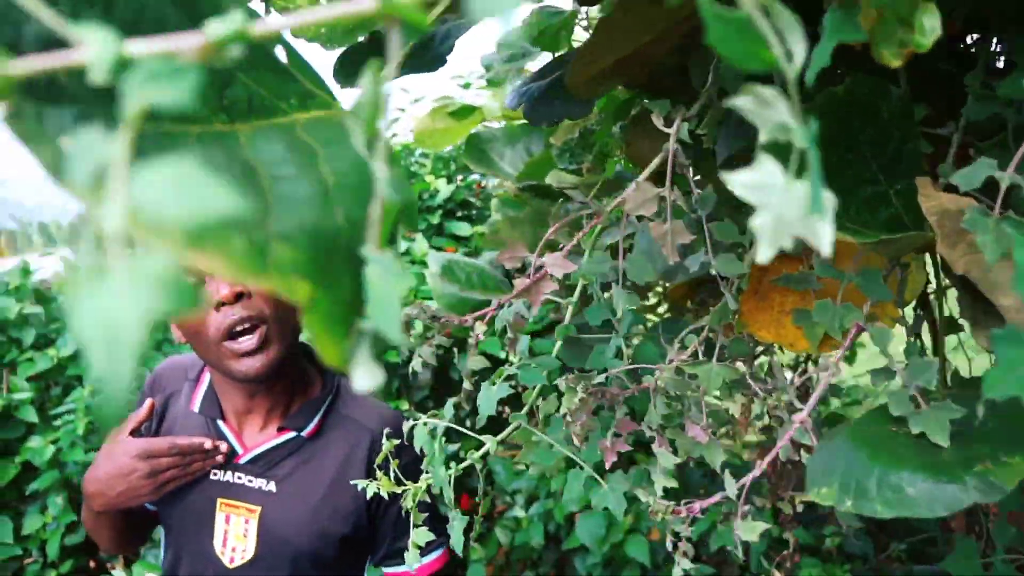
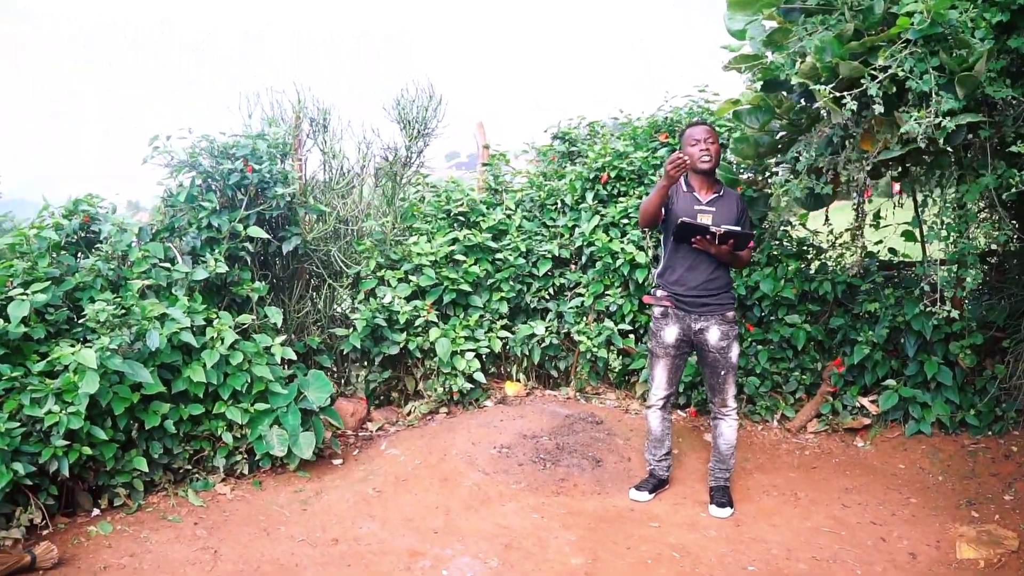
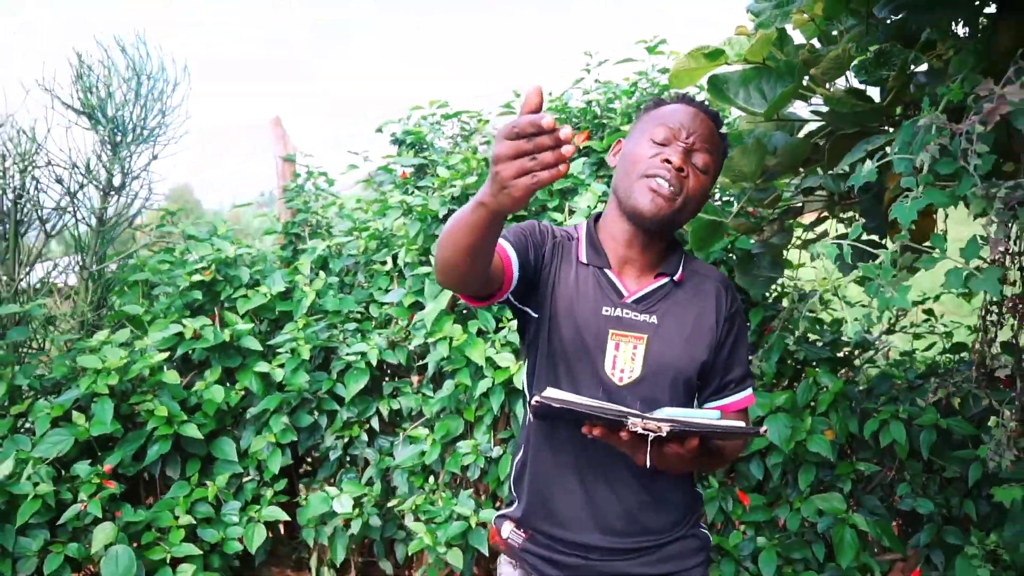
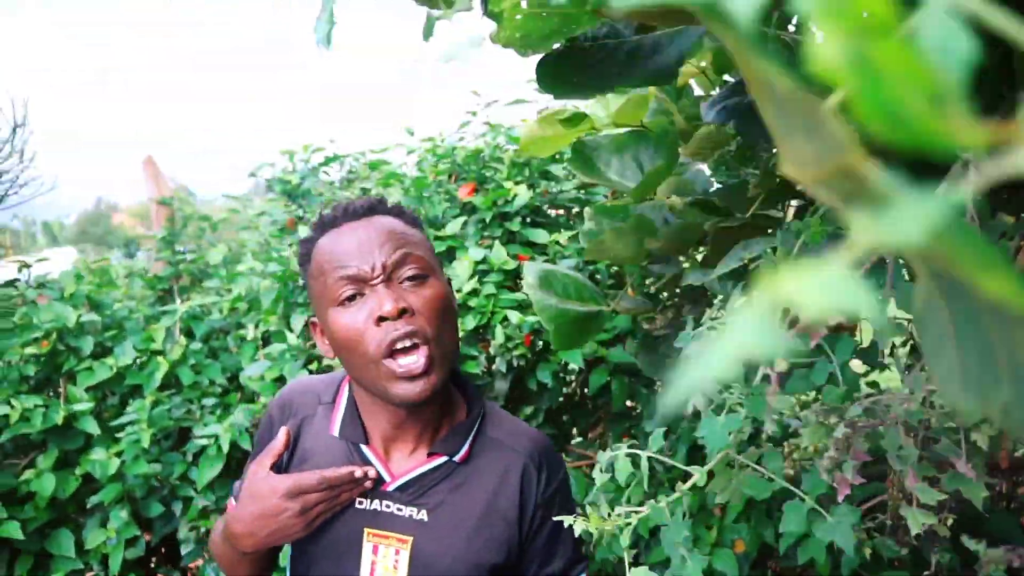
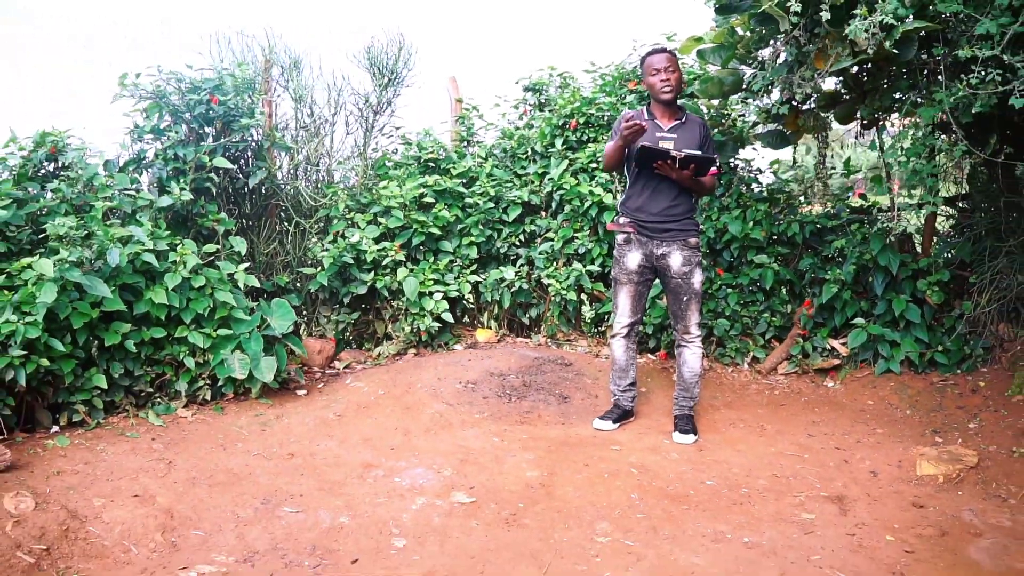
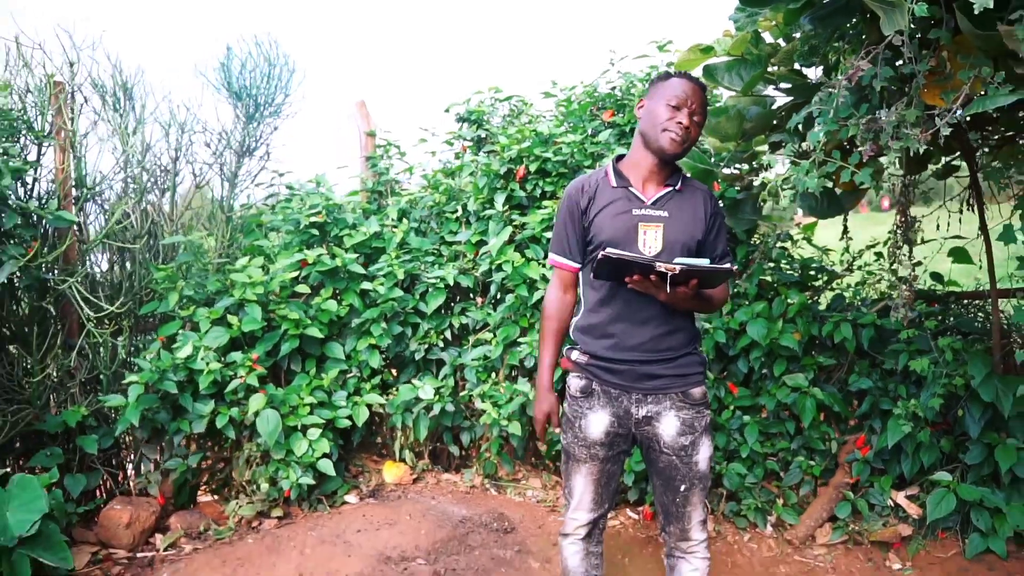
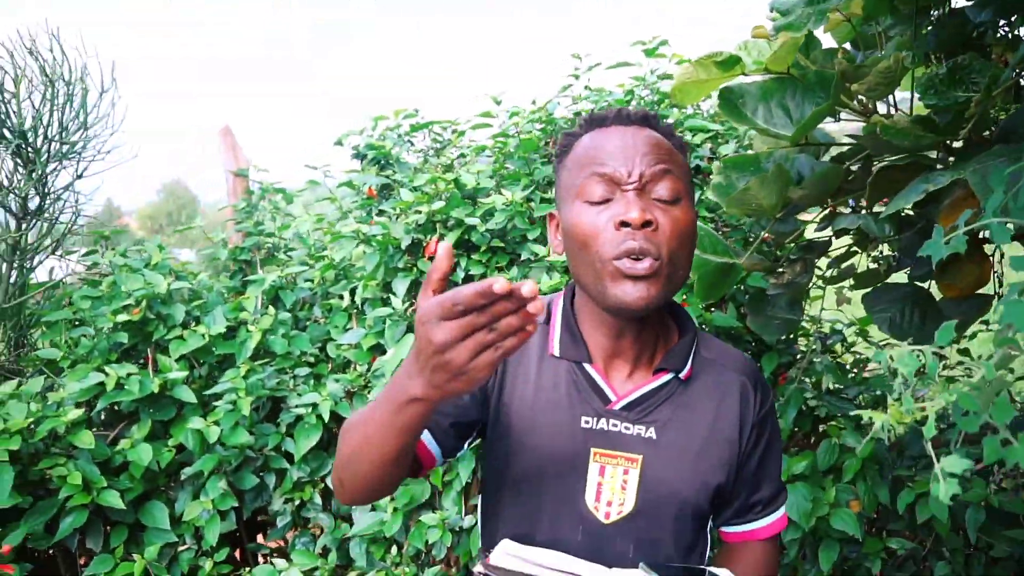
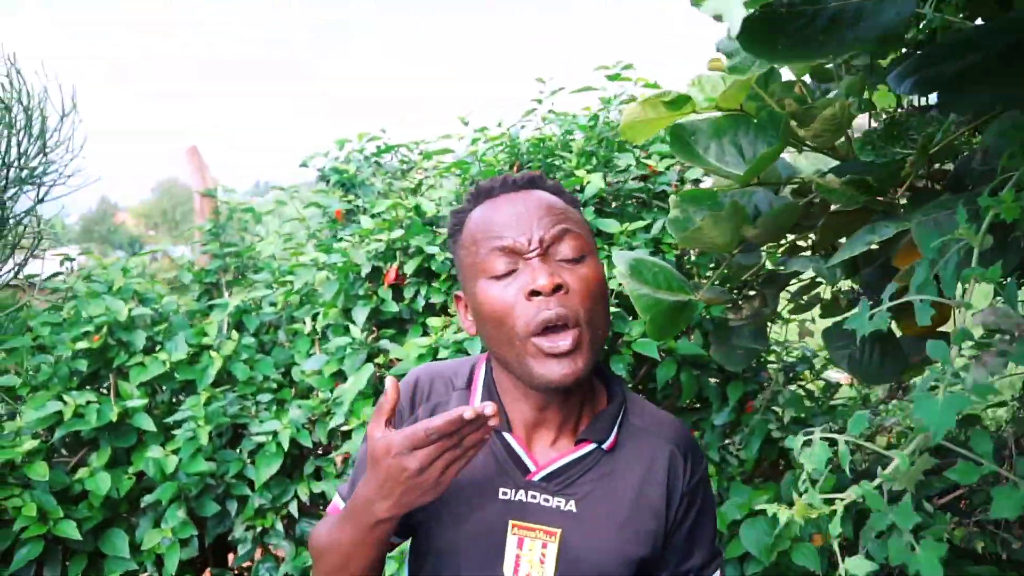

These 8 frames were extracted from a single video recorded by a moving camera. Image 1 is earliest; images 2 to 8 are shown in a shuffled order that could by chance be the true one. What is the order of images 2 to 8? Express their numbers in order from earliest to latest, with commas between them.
4, 8, 7, 3, 6, 5, 2
